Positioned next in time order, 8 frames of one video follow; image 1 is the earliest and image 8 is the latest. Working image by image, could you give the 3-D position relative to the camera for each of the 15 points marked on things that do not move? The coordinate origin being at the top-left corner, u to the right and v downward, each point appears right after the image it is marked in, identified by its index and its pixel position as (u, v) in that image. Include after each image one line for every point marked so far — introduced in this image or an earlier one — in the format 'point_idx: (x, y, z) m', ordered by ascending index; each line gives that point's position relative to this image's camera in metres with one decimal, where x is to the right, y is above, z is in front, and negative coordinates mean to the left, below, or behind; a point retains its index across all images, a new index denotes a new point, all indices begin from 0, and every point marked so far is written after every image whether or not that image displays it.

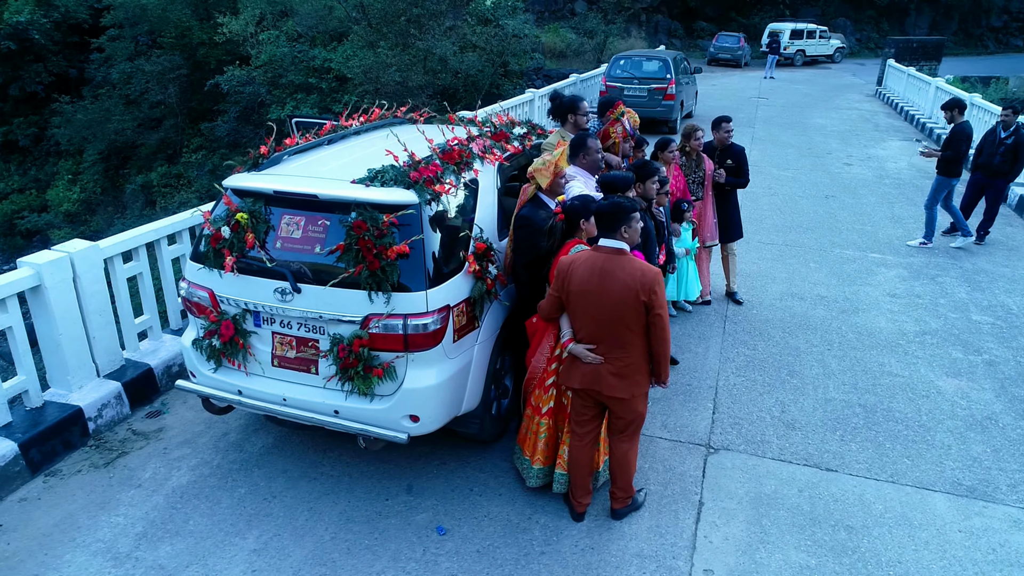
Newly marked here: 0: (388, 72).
0: (-2.9, +5.0, +16.9) m
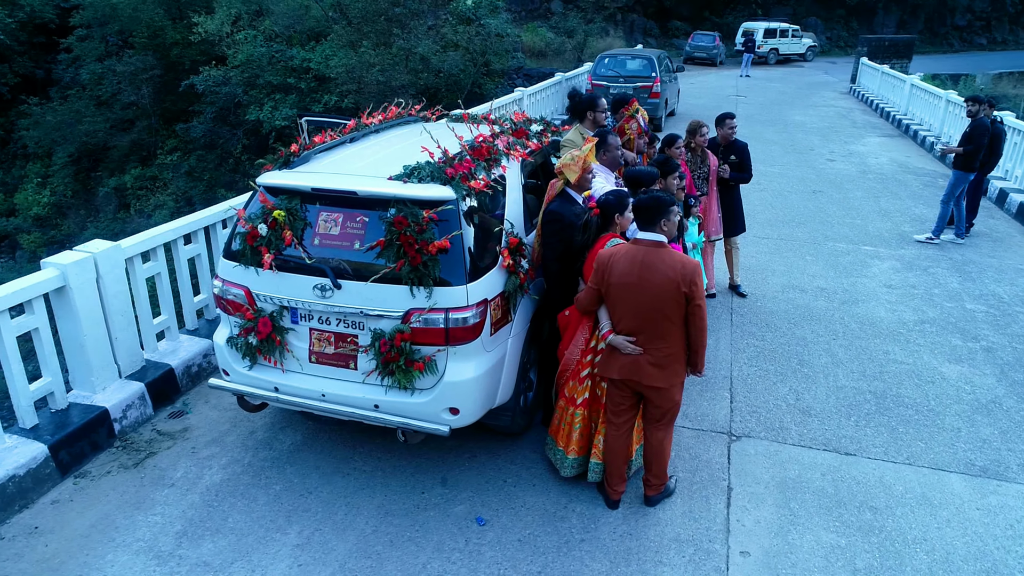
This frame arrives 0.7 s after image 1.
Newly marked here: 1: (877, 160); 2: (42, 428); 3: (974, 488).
0: (-3.2, +5.0, +16.8) m
1: (+5.9, +2.1, +11.6) m
2: (-2.5, -0.7, +3.8) m
3: (+2.4, -1.0, +3.8) m
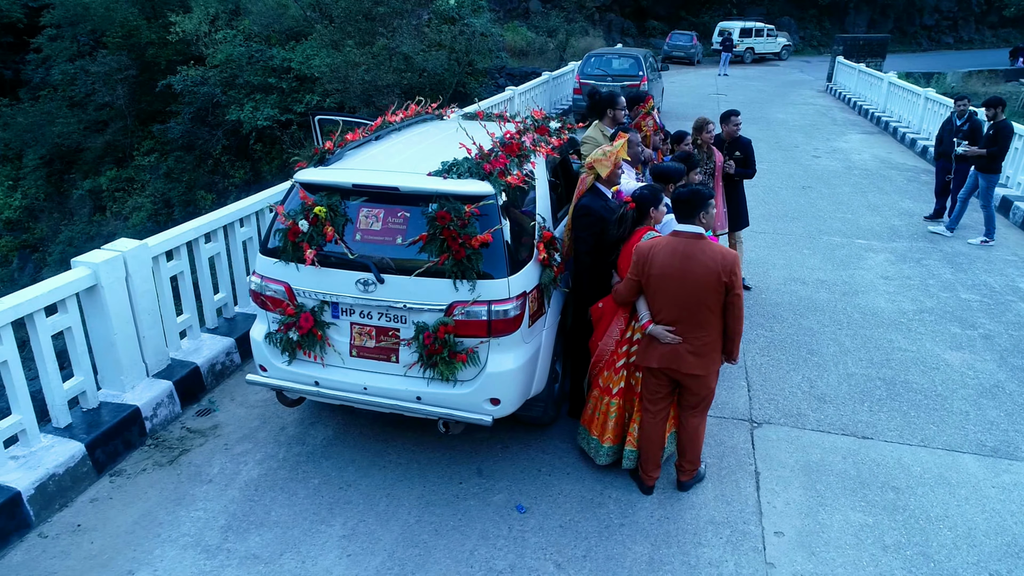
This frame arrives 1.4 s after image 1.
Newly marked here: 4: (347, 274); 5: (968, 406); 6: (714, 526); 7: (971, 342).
0: (-3.6, +5.0, +16.8) m
1: (+5.8, +2.2, +11.9) m
2: (-2.3, -0.7, +3.8) m
3: (+2.6, -1.0, +3.9) m
4: (-0.8, +0.1, +3.4) m
5: (+2.9, -0.7, +4.5) m
6: (+1.0, -1.1, +3.4) m
7: (+3.4, -0.4, +5.4) m
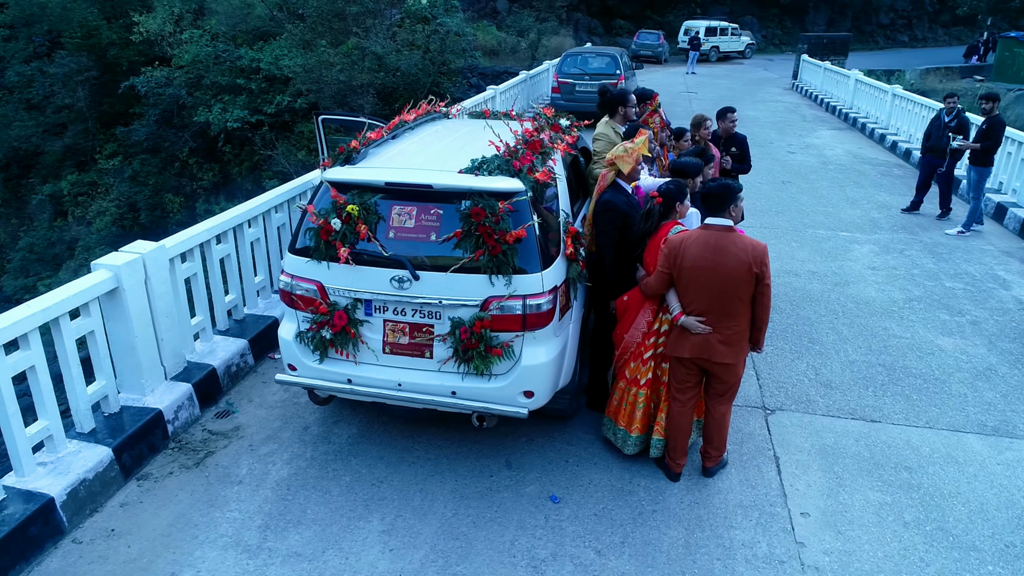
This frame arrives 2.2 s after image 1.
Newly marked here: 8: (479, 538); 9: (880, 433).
0: (-4.2, +5.0, +16.7) m
1: (+5.5, +2.3, +12.3) m
2: (-2.1, -0.7, +3.7) m
3: (+2.7, -0.9, +4.1) m
4: (-0.6, +0.1, +3.4) m
5: (+3.0, -0.7, +4.7) m
6: (+1.1, -1.1, +3.5) m
7: (+3.5, -0.3, +5.6) m
8: (-0.2, -1.2, +3.3) m
9: (+2.1, -0.8, +4.2) m
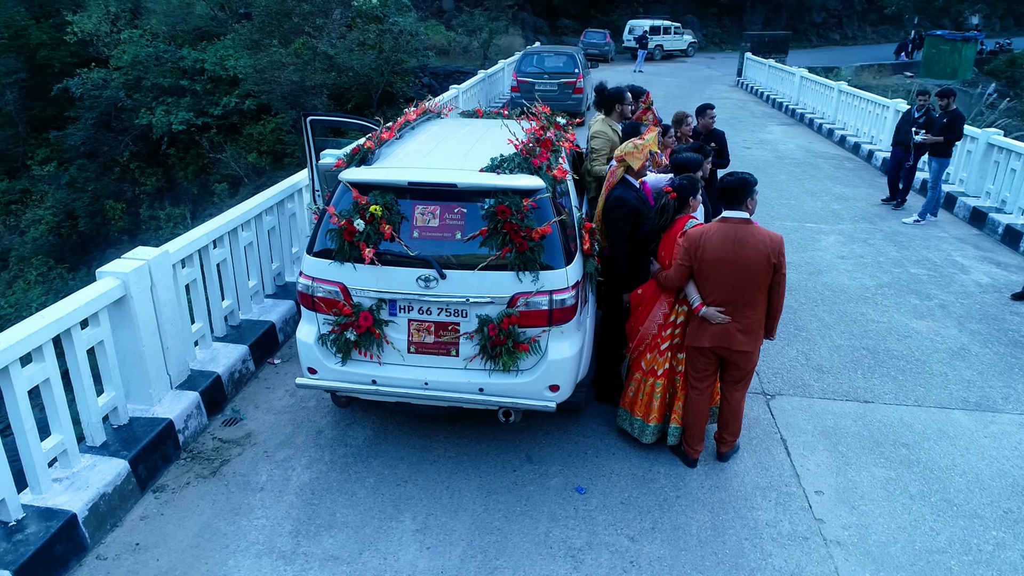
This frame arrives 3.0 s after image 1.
0: (-5.2, +4.9, +16.3) m
1: (+4.8, +2.5, +12.7) m
2: (-2.0, -0.8, +3.6) m
3: (+2.8, -0.8, +4.4) m
4: (-0.5, +0.1, +3.4) m
5: (+3.0, -0.6, +5.0) m
6: (+1.3, -1.0, +3.7) m
7: (+3.4, -0.2, +5.9) m
8: (0.0, -1.1, +3.4) m
9: (+2.2, -0.8, +4.4) m
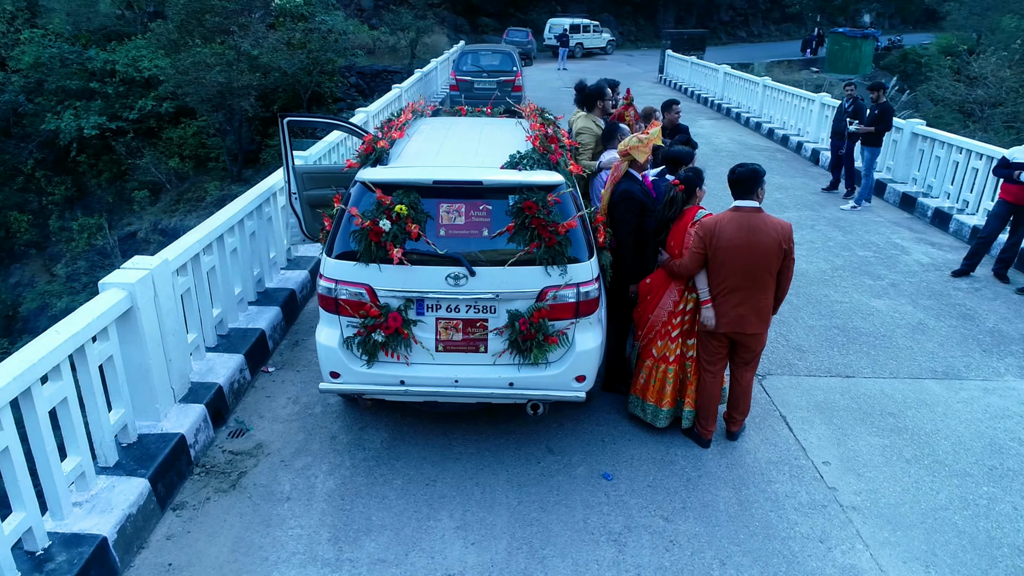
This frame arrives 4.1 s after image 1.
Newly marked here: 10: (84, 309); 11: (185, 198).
0: (-6.6, +4.7, +15.7) m
1: (+3.8, +2.7, +13.2) m
2: (-1.8, -0.8, +3.5) m
3: (+2.9, -0.7, +4.7) m
4: (-0.4, +0.1, +3.4) m
5: (+3.0, -0.4, +5.4) m
6: (+1.4, -1.0, +3.9) m
7: (+3.3, 0.0, +6.4) m
8: (+0.2, -1.1, +3.4) m
9: (+2.3, -0.6, +4.7) m
10: (-1.9, -0.1, +3.3) m
11: (-7.7, +2.1, +16.8) m
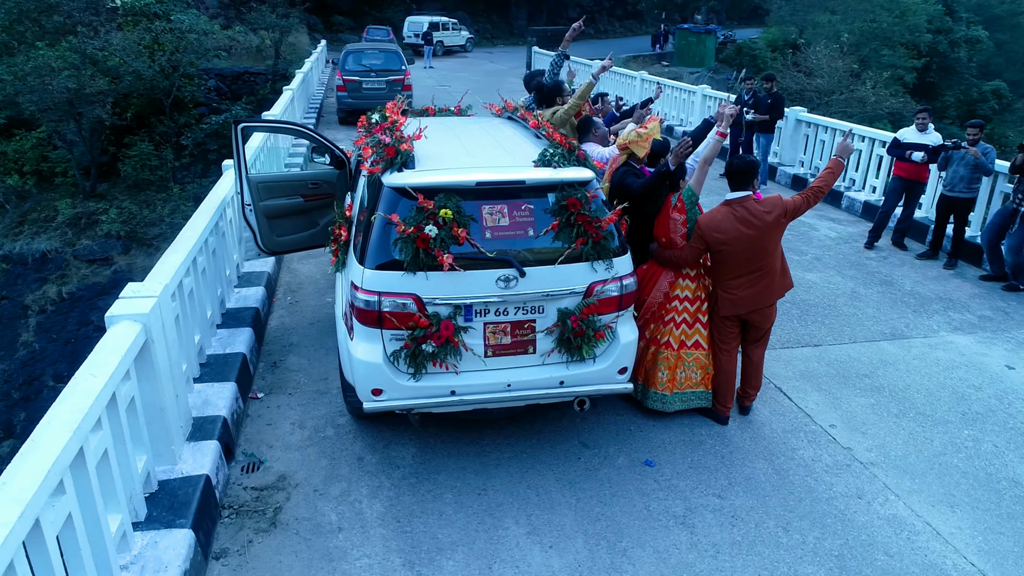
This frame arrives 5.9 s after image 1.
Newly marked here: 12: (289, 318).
0: (-9.0, +4.1, +14.1) m
1: (+1.8, +3.0, +13.7) m
2: (-1.5, -1.0, +3.1) m
3: (+2.8, -0.4, +5.3) m
4: (-0.1, +0.1, +3.3) m
5: (+2.8, -0.2, +5.9) m
6: (+1.6, -0.8, +4.1) m
7: (+2.9, +0.2, +6.9) m
8: (+0.5, -1.1, +3.5) m
9: (+2.2, -0.5, +5.1) m
10: (-1.6, -0.2, +2.9) m
11: (-10.0, +1.5, +15.0) m
12: (-1.7, -0.2, +5.5) m
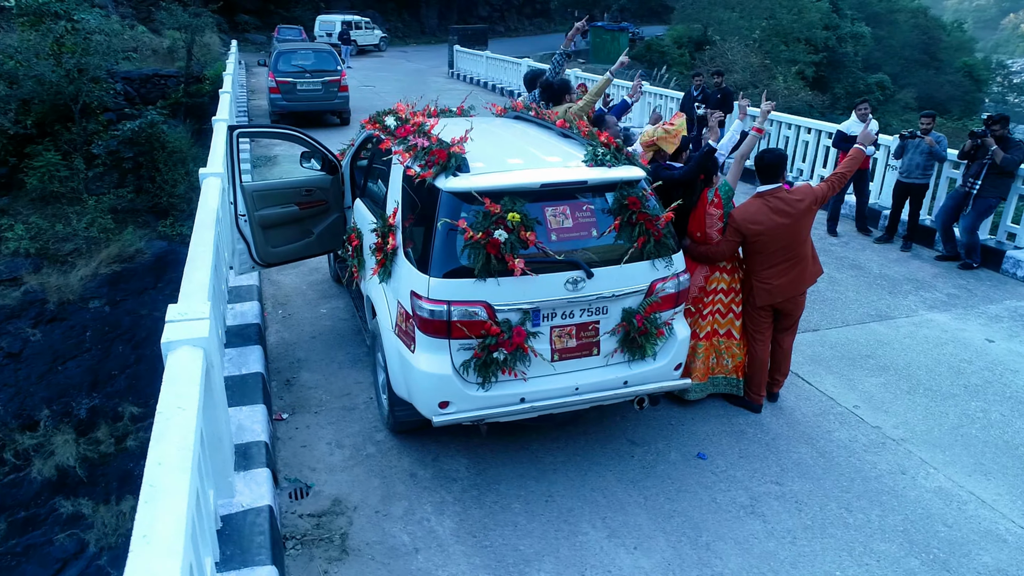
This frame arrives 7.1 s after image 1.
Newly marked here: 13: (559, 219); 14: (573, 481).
0: (-10.1, +3.6, +12.9) m
1: (+0.7, +3.0, +13.8) m
2: (-1.1, -1.1, +2.9) m
3: (+2.9, -0.3, +5.6) m
4: (+0.2, +0.1, +3.2) m
5: (+2.8, 0.0, +6.2) m
6: (+1.8, -0.8, +4.3) m
7: (+2.7, +0.4, +7.2) m
8: (+0.8, -1.1, +3.5) m
9: (+2.3, -0.4, +5.3) m
10: (-1.2, -0.3, +2.6) m
11: (-11.1, +0.9, +13.7) m
12: (-1.6, -0.3, +5.2) m
13: (+0.2, +0.3, +3.3) m
14: (+0.3, -1.0, +3.7) m
